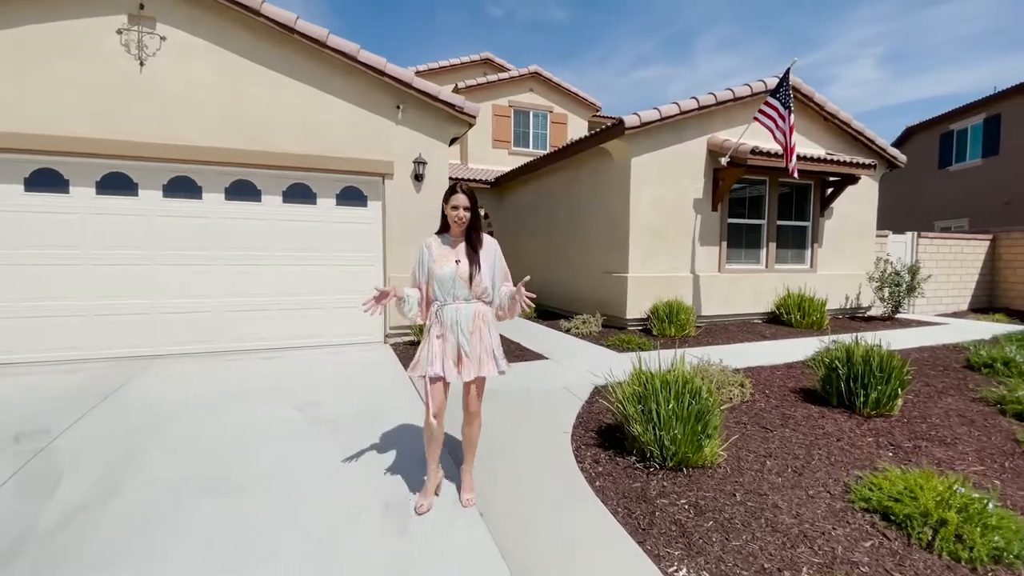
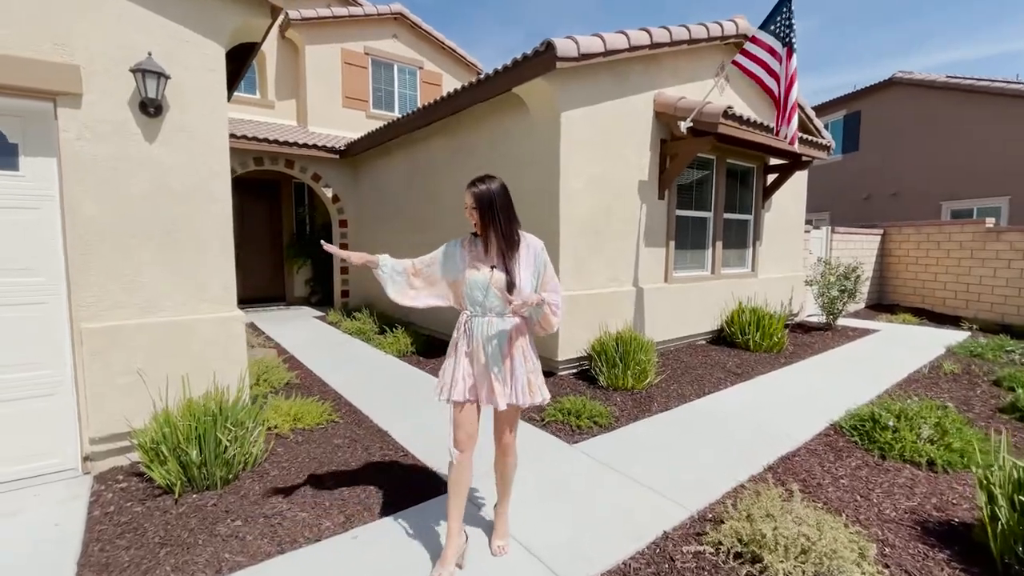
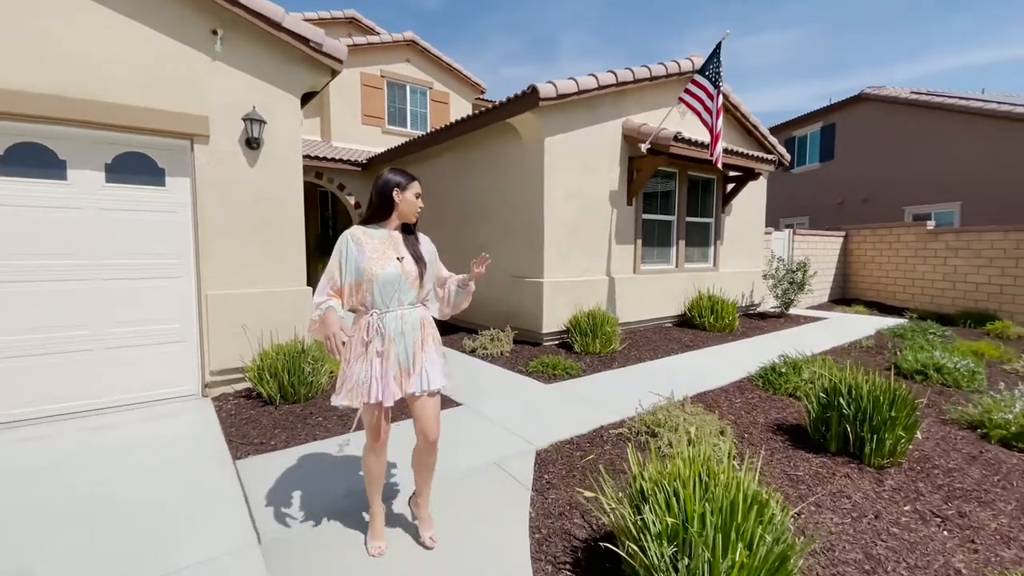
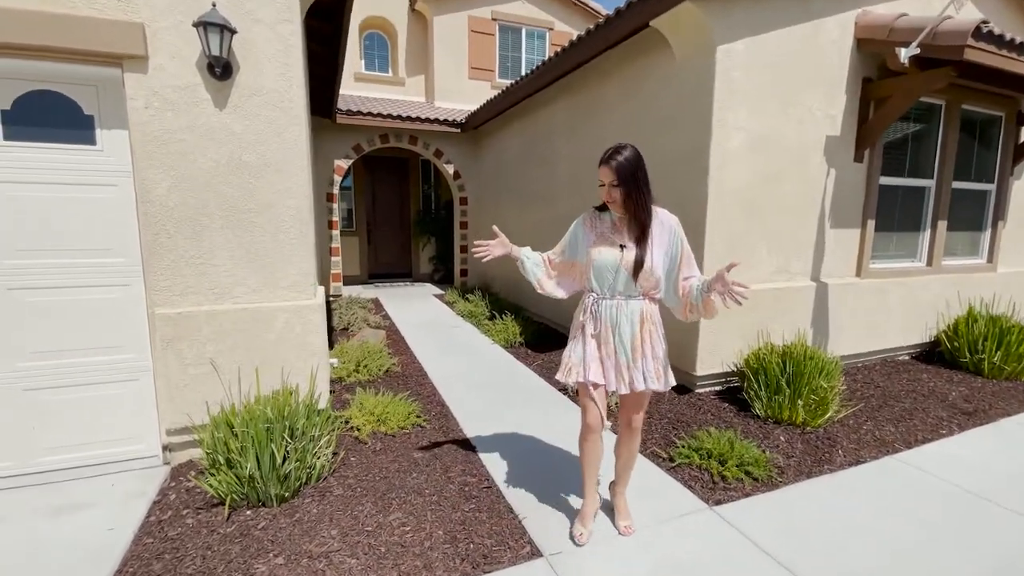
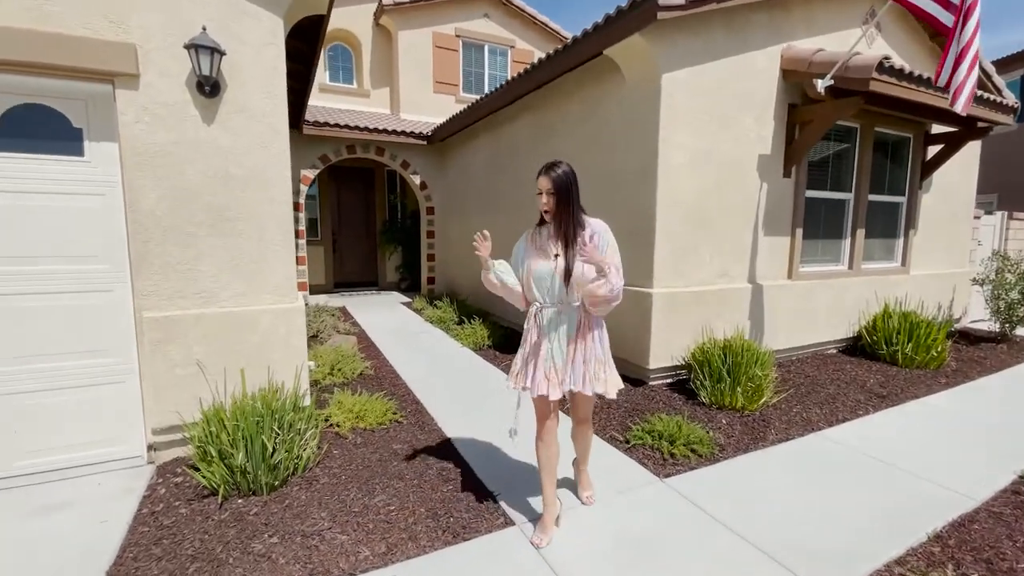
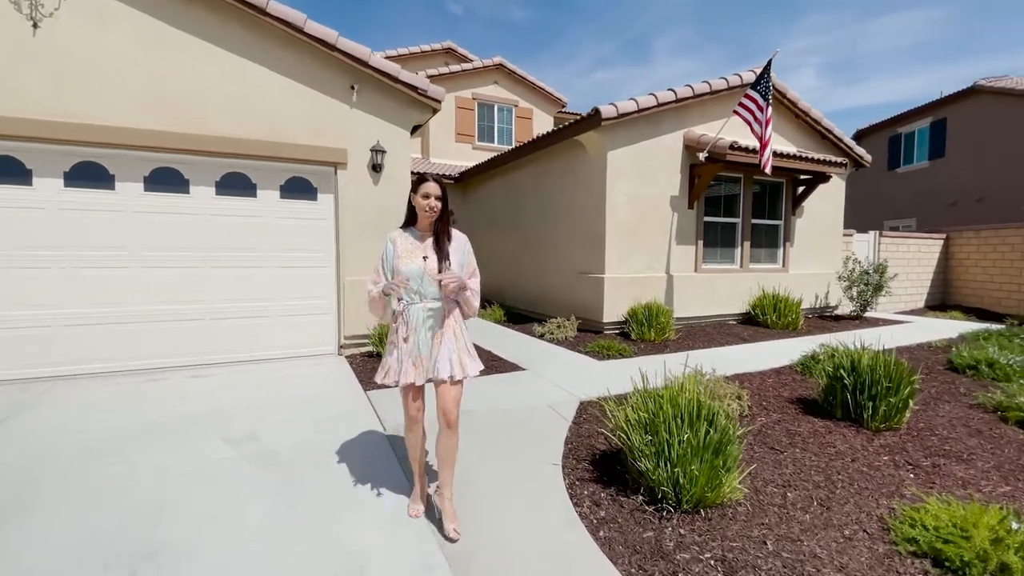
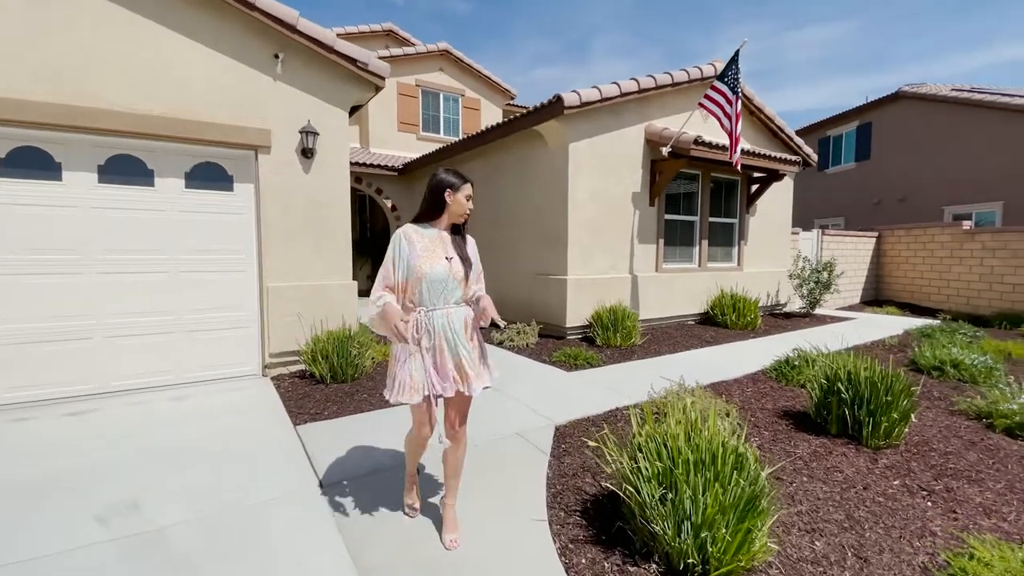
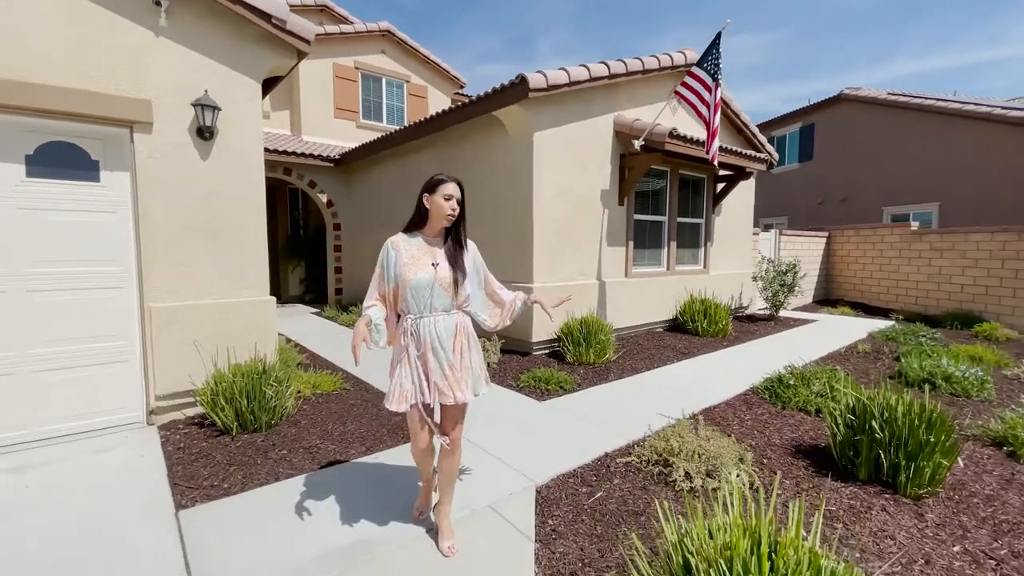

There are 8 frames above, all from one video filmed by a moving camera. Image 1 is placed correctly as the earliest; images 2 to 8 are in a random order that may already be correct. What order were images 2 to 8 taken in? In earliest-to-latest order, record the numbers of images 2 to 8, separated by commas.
6, 7, 3, 8, 2, 5, 4
